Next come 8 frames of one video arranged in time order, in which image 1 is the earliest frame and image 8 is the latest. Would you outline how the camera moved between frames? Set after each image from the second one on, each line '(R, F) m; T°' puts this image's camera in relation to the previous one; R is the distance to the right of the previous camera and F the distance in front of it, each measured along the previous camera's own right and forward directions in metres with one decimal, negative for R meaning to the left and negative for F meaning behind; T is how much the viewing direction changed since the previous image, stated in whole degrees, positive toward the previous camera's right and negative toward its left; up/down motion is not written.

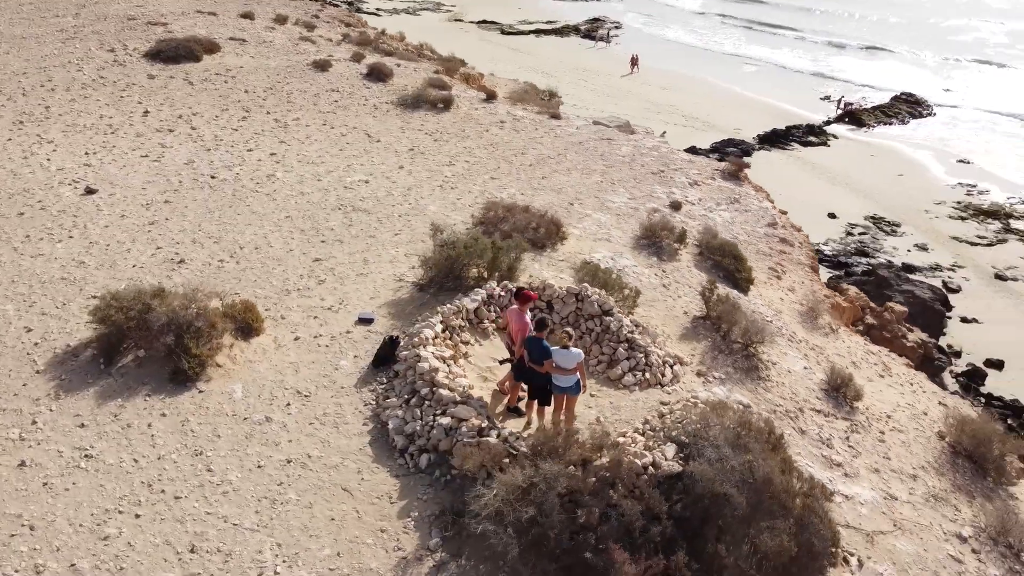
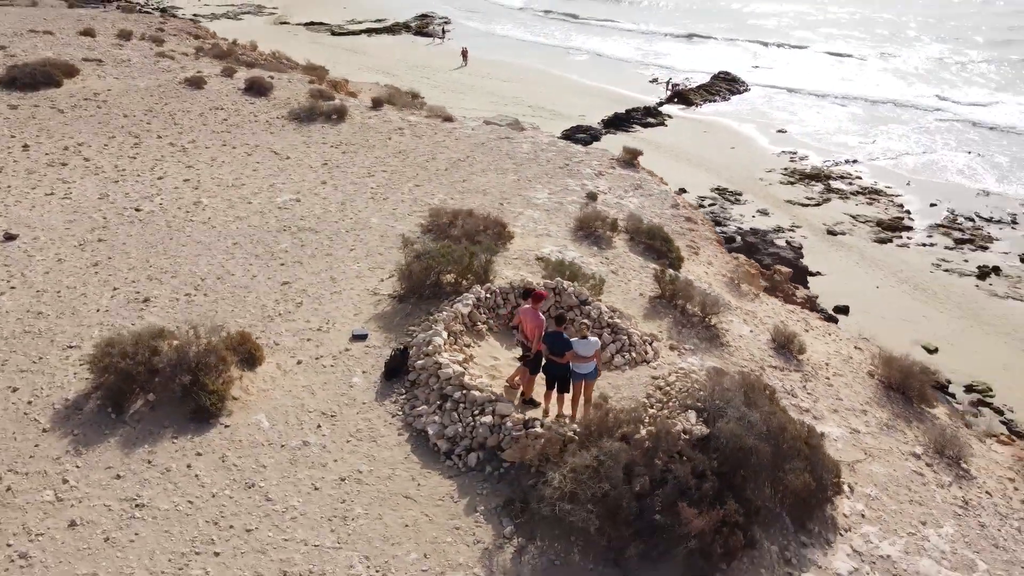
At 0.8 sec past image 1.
(-1.6, -0.4) m; +11°
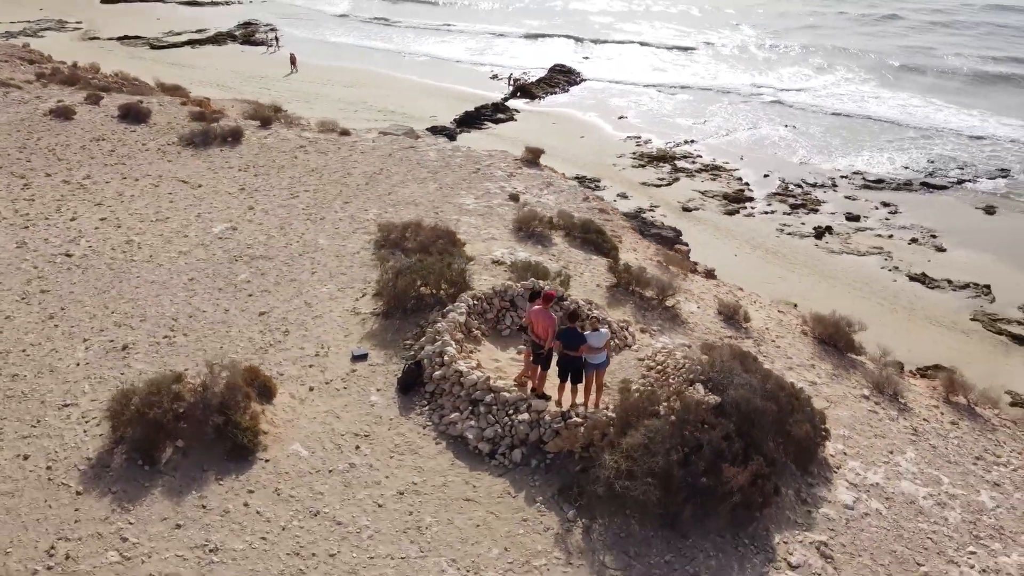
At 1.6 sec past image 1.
(-1.7, -0.3) m; +11°
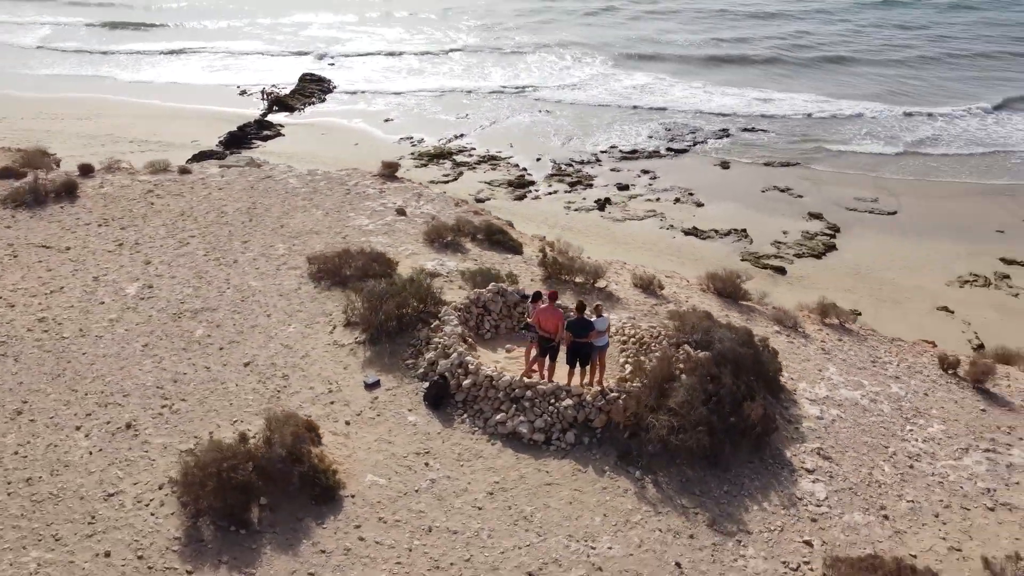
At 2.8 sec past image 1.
(-2.8, -0.4) m; +17°
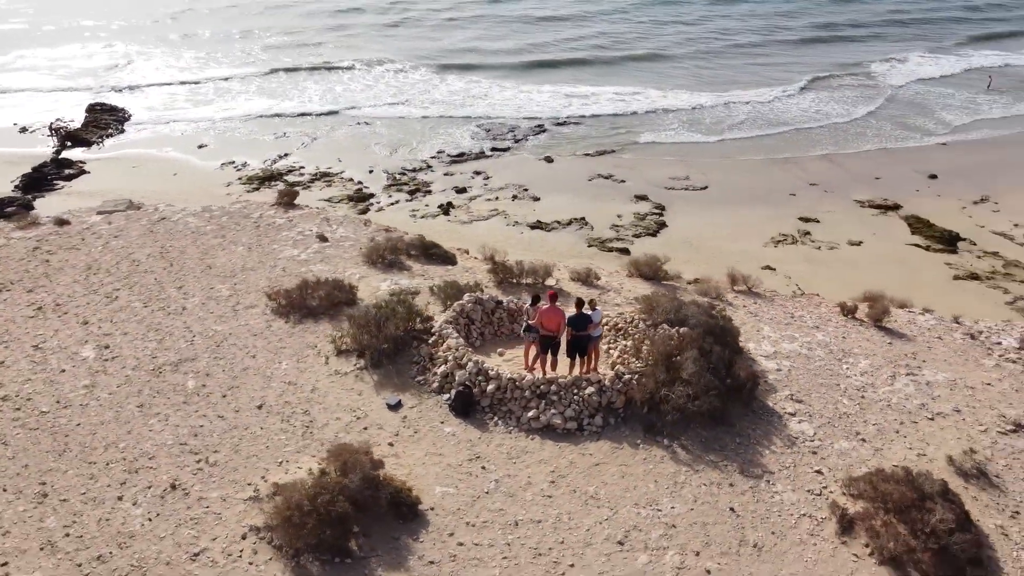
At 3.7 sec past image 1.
(-2.4, -0.4) m; +14°
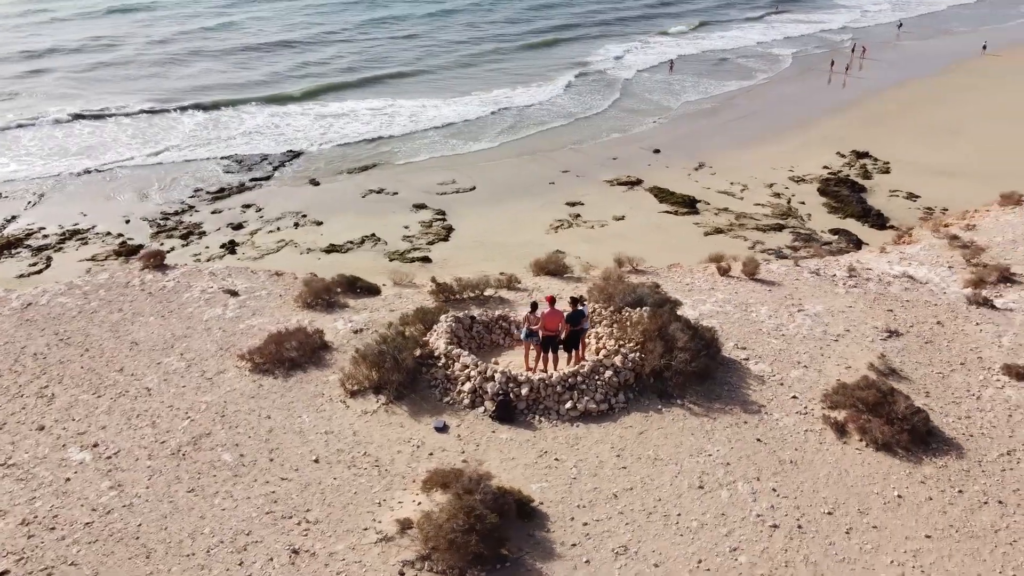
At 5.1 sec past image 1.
(-3.6, -0.4) m; +19°
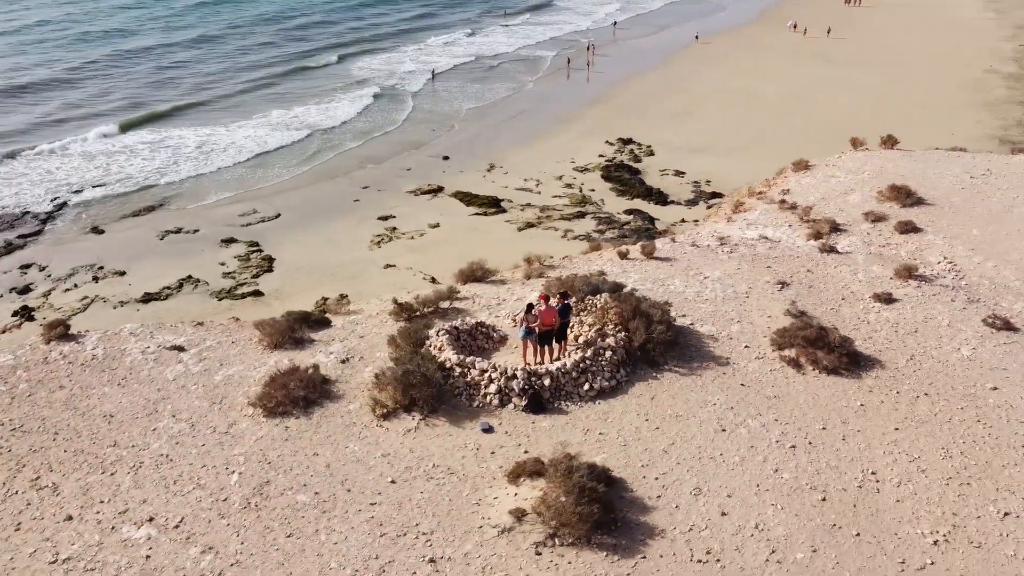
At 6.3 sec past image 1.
(-3.5, -0.5) m; +17°
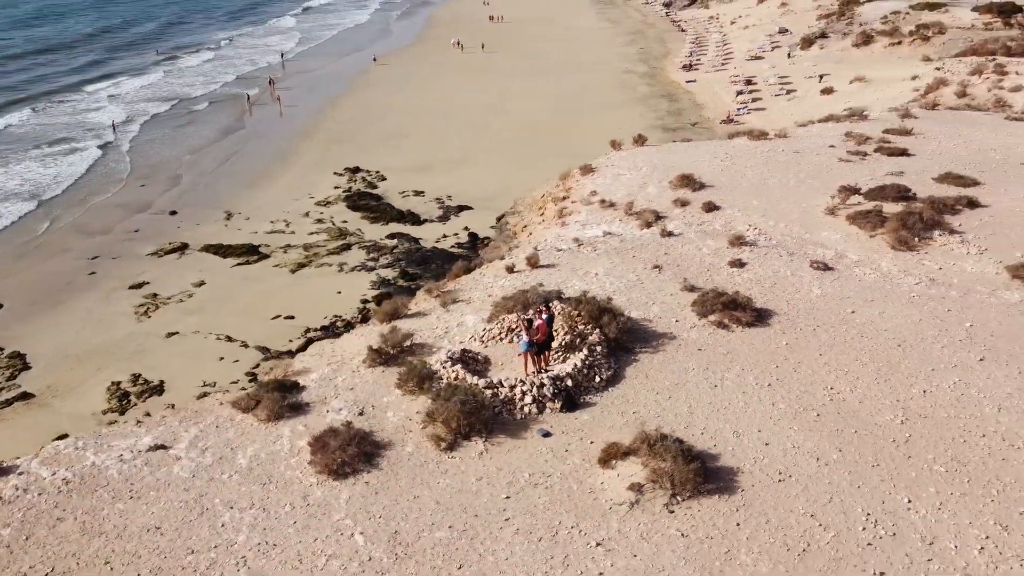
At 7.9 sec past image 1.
(-5.1, -0.3) m; +22°
